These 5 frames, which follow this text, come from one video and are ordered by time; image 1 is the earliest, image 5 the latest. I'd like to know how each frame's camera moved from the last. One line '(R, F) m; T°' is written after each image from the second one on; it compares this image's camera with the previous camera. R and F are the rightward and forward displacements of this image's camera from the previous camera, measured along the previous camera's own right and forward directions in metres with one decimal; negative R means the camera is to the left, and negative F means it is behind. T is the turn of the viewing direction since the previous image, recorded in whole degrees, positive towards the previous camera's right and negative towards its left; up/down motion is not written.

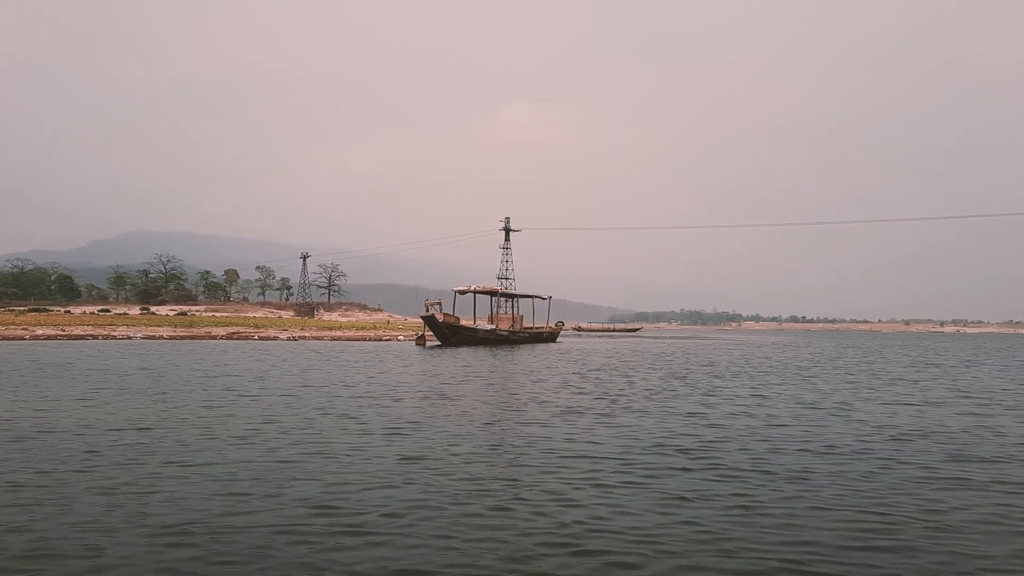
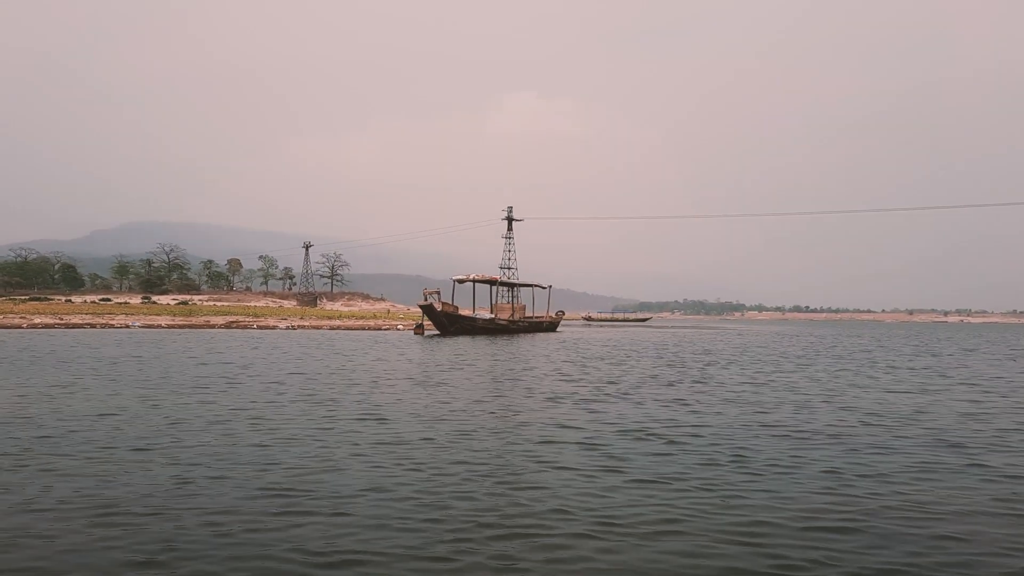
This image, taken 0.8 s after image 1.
(+0.7, 0.0) m; 0°
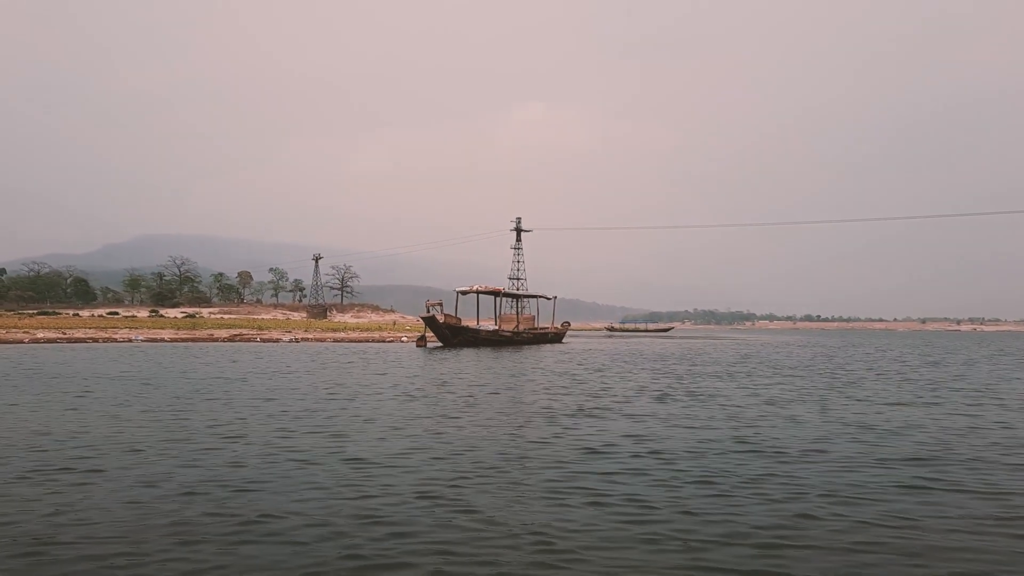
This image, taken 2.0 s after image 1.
(+1.0, +0.1) m; -1°
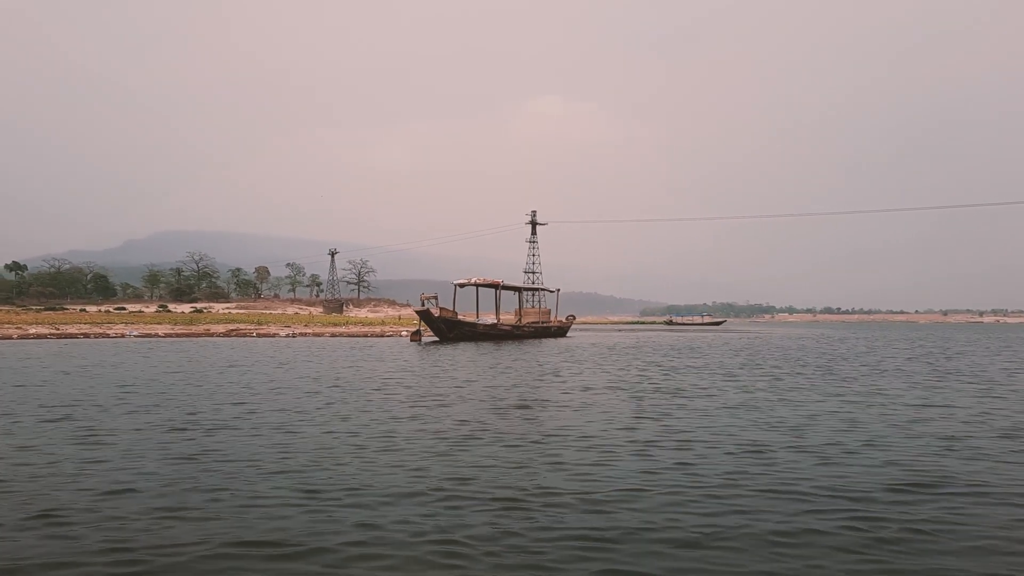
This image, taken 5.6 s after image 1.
(+3.0, +0.5) m; -2°
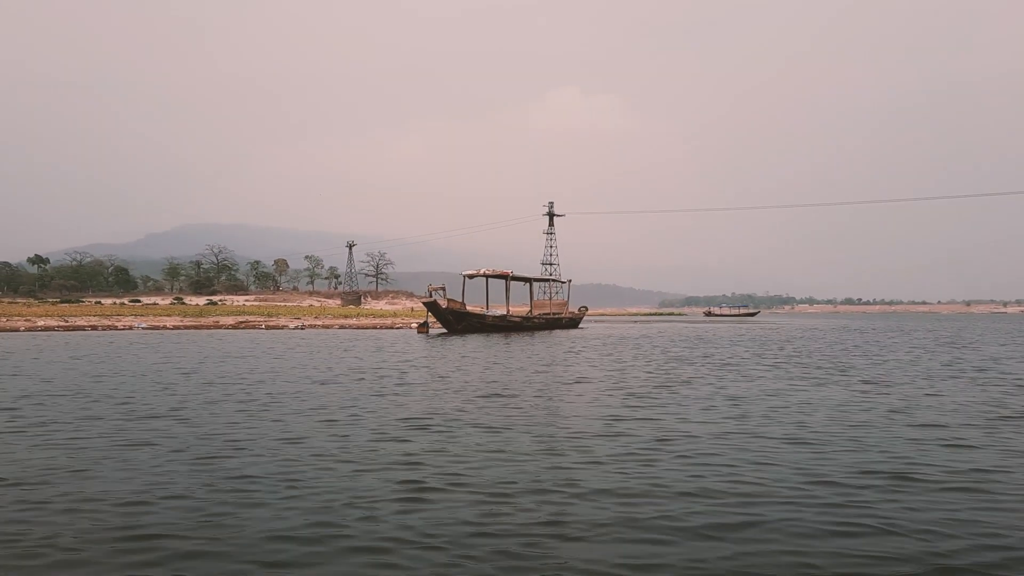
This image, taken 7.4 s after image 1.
(+1.3, +0.6) m; -2°
